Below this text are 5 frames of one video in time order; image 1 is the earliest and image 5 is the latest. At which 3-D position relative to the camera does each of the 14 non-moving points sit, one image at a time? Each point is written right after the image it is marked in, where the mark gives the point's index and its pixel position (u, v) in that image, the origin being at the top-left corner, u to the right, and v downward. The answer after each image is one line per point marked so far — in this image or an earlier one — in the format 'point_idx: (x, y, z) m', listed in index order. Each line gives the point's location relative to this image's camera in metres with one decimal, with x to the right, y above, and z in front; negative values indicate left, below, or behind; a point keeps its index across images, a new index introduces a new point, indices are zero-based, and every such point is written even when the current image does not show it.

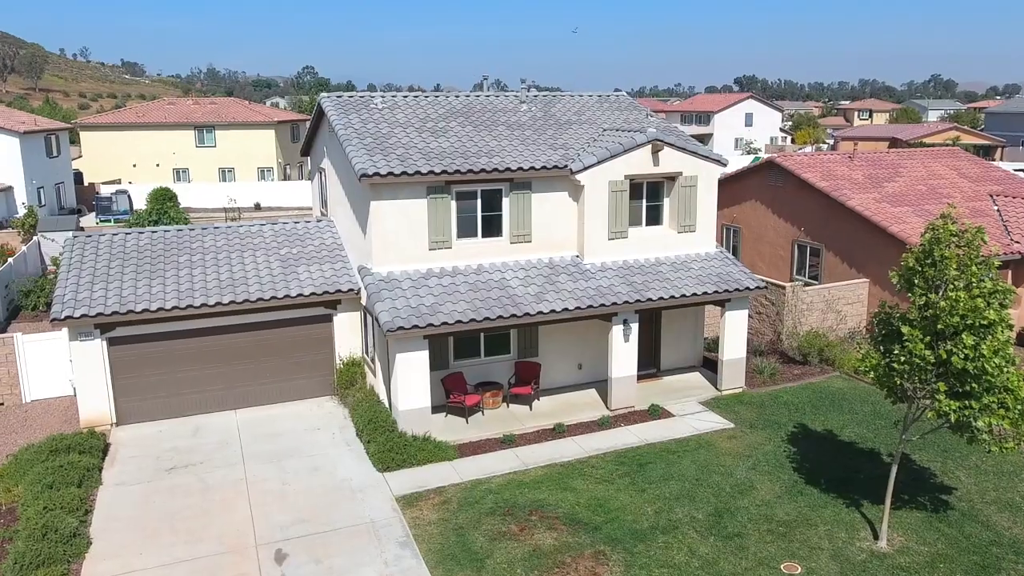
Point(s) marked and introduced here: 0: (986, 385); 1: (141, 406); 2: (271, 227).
0: (+6.5, -1.3, +10.1) m
1: (-8.2, -2.6, +16.2) m
2: (-6.2, +1.6, +19.0) m
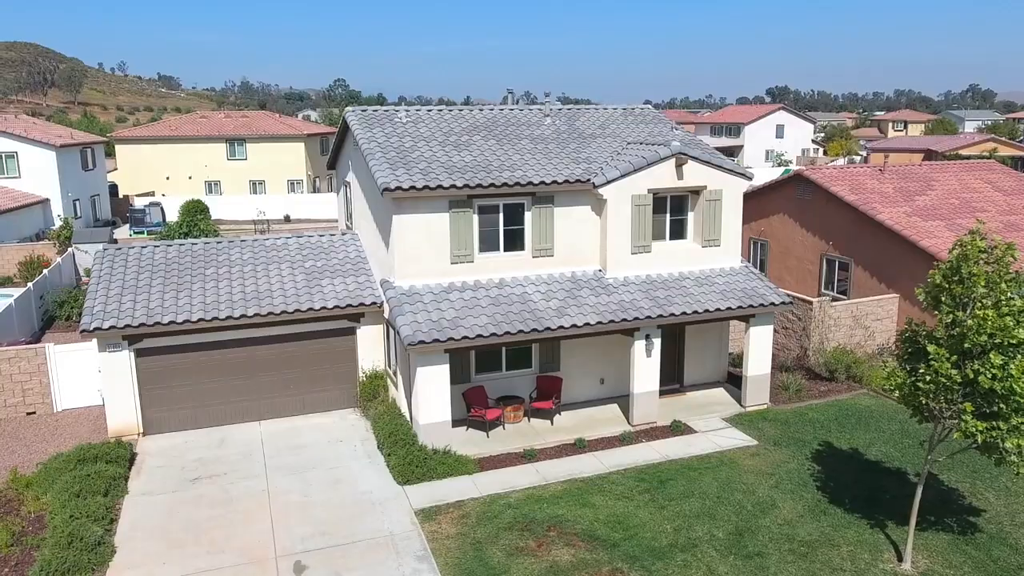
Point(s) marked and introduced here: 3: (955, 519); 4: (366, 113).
0: (+6.8, -1.6, +9.9) m
1: (-7.7, -2.9, +16.5) m
2: (-5.6, +1.2, +19.2) m
3: (+7.4, -3.8, +12.3) m
4: (-3.6, +4.3, +18.2) m
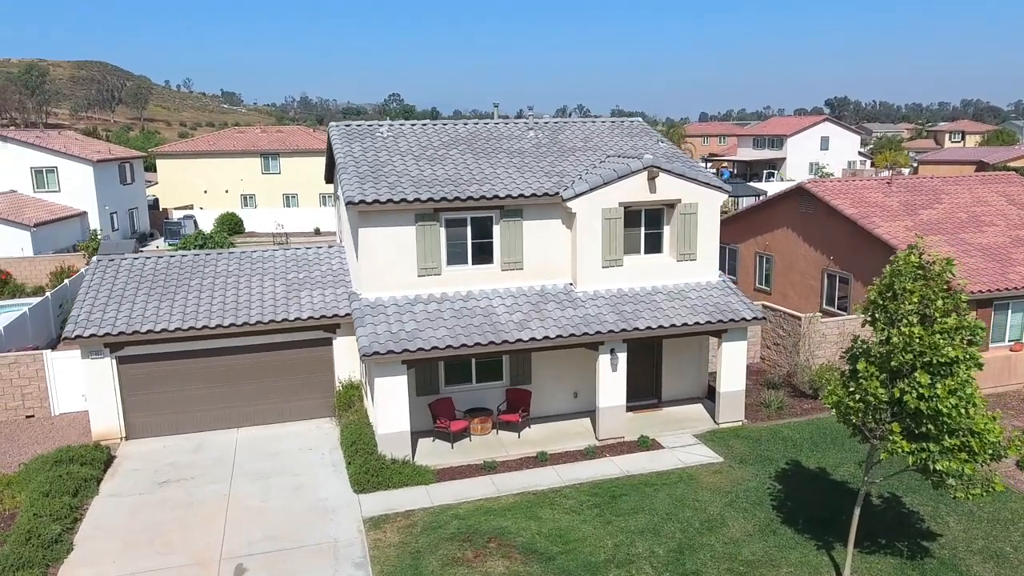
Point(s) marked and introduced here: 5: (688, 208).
0: (+5.6, -1.8, +9.6) m
1: (-8.4, -3.1, +17.1) m
2: (-6.1, +0.9, +19.7) m
3: (+6.4, -4.1, +11.9) m
4: (-4.1, +4.0, +18.7) m
5: (+4.1, +1.8, +17.0) m
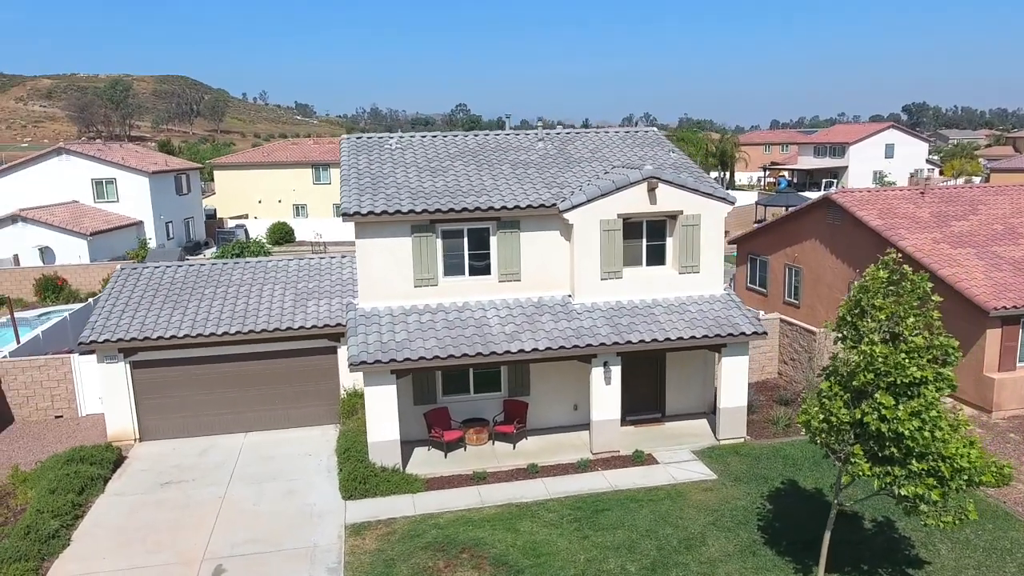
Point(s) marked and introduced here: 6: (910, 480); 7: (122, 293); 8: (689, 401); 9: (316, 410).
0: (+5.0, -2.0, +9.2) m
1: (-8.4, -3.3, +17.8) m
2: (-5.9, +0.7, +20.3) m
3: (+5.9, -4.4, +11.4) m
4: (-4.0, +3.8, +19.1) m
5: (+4.0, +1.5, +16.8) m
6: (+5.0, -2.4, +9.3) m
7: (-9.7, -0.1, +18.4) m
8: (+4.3, -2.8, +18.1) m
9: (-4.9, -3.1, +18.4) m
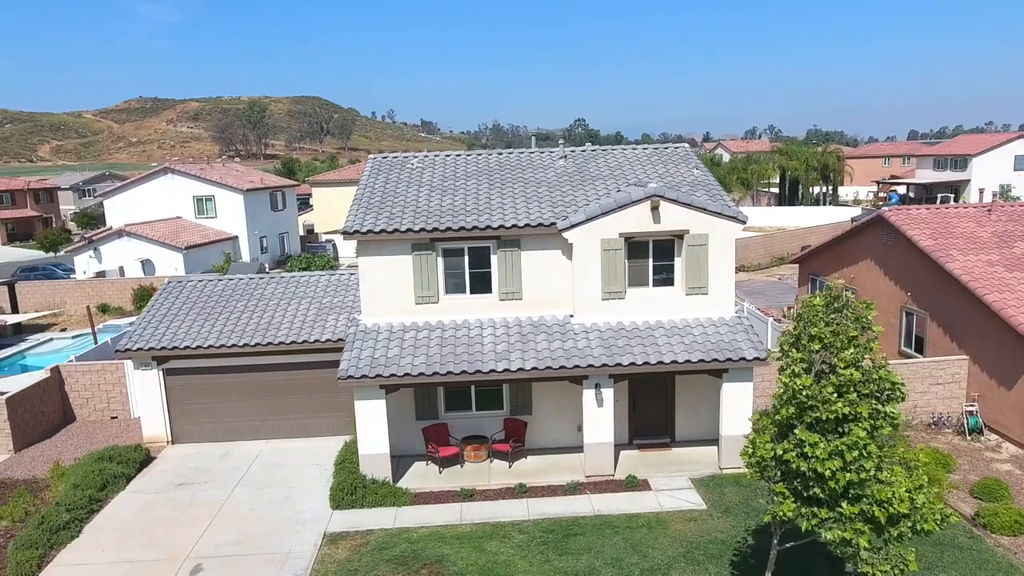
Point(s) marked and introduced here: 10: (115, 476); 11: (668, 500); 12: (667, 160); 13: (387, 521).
0: (+3.9, -2.4, +8.6) m
1: (-8.2, -3.6, +19.0) m
2: (-5.3, +0.3, +21.2) m
3: (+5.0, -4.8, +10.7) m
4: (-3.5, +3.4, +19.9) m
5: (+4.1, +1.0, +16.4) m
6: (+3.9, -2.8, +8.7) m
7: (-9.3, -0.4, +19.8) m
8: (+4.5, -3.3, +17.5) m
9: (-4.6, -3.5, +19.2) m
10: (-8.7, -4.1, +16.3) m
11: (+3.2, -4.2, +14.8) m
12: (+4.1, +3.4, +19.9) m
13: (-2.4, -4.5, +14.2) m
